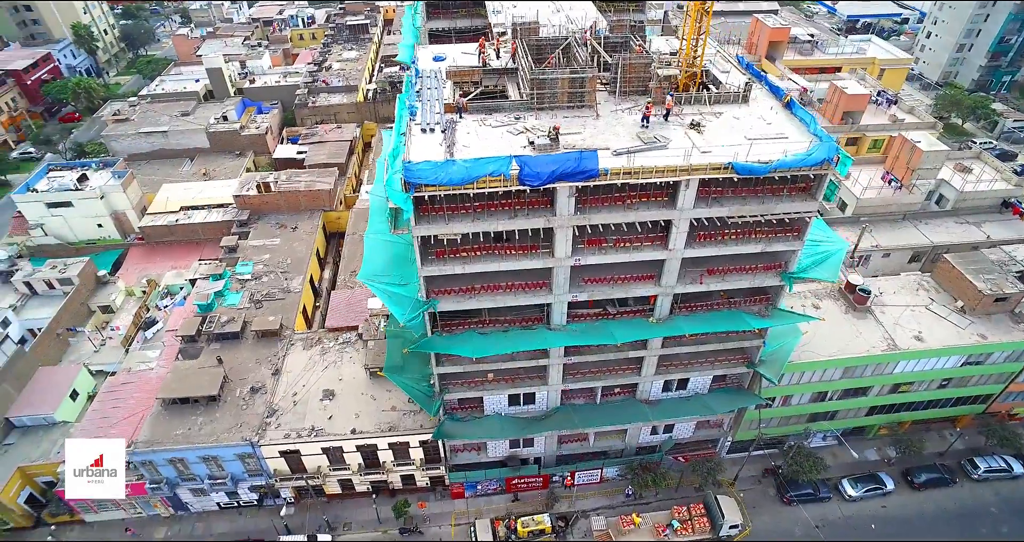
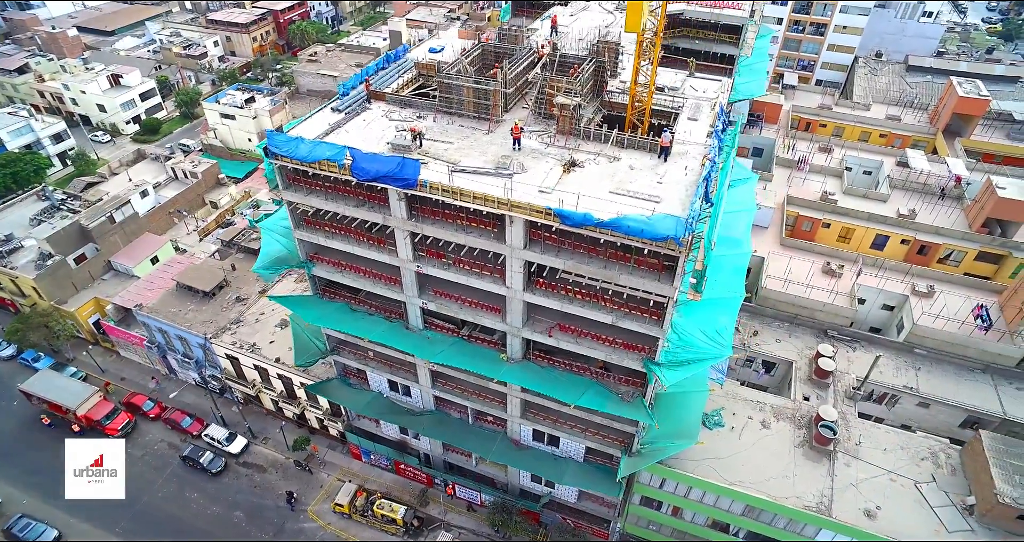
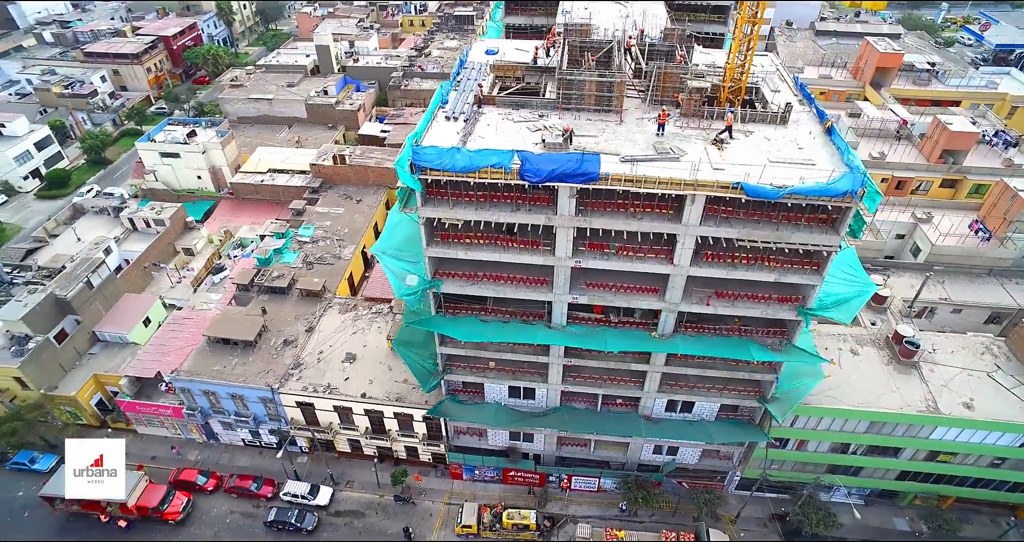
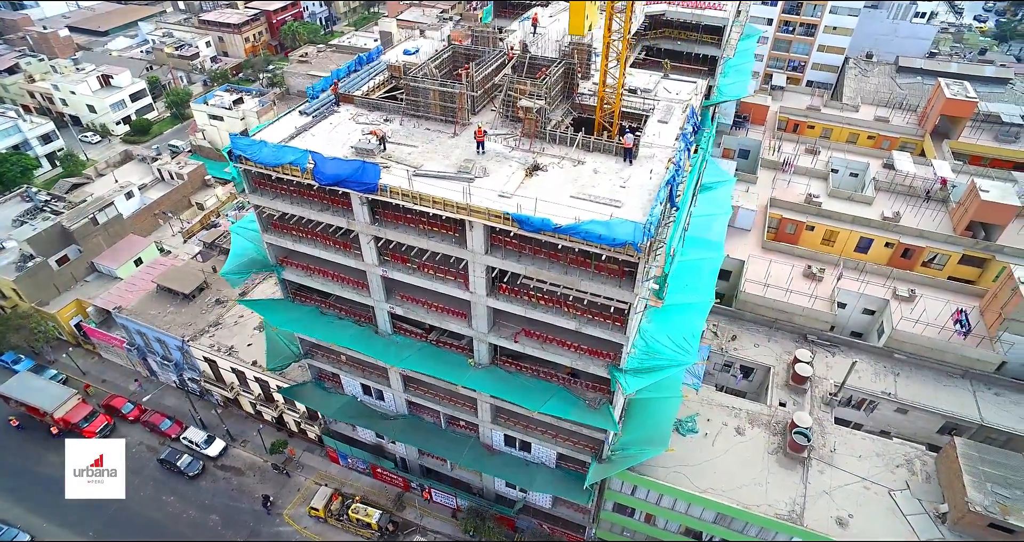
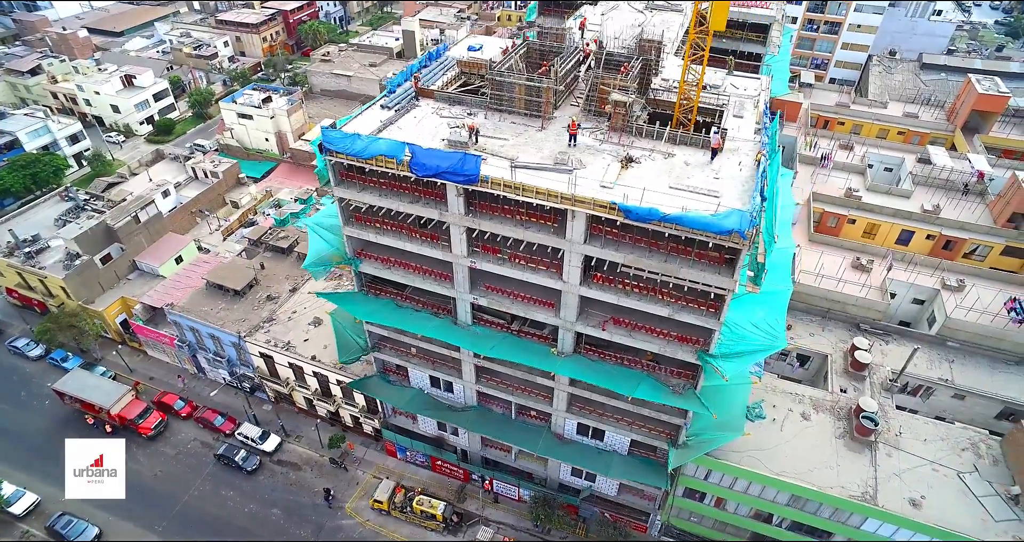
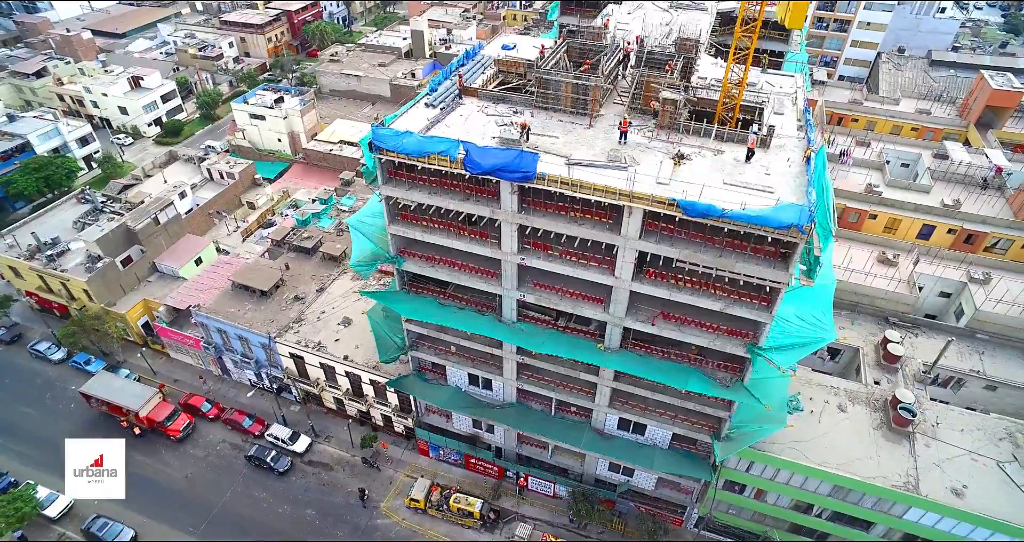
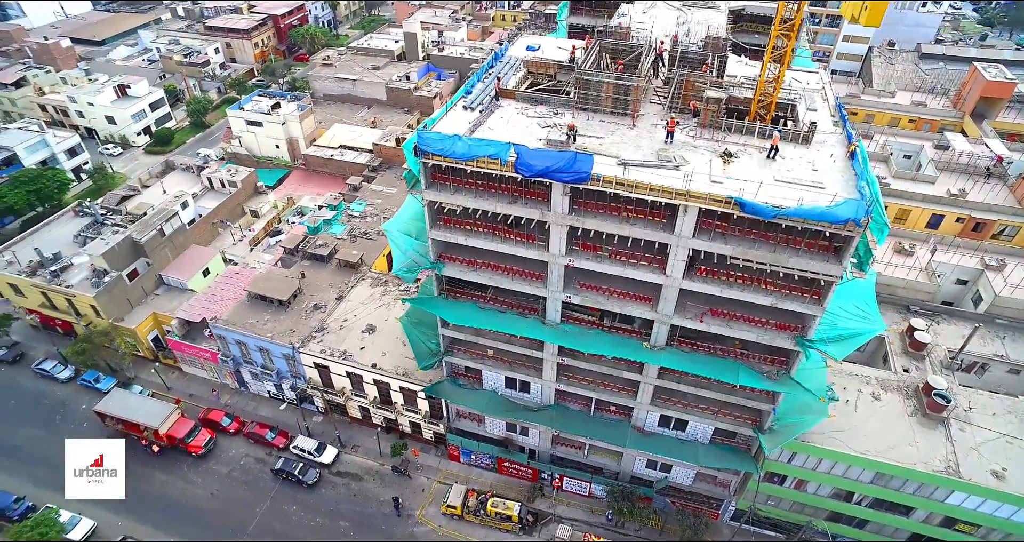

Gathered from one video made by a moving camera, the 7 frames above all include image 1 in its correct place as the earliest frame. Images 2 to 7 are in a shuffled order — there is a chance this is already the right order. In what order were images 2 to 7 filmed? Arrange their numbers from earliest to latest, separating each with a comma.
3, 7, 6, 5, 2, 4
